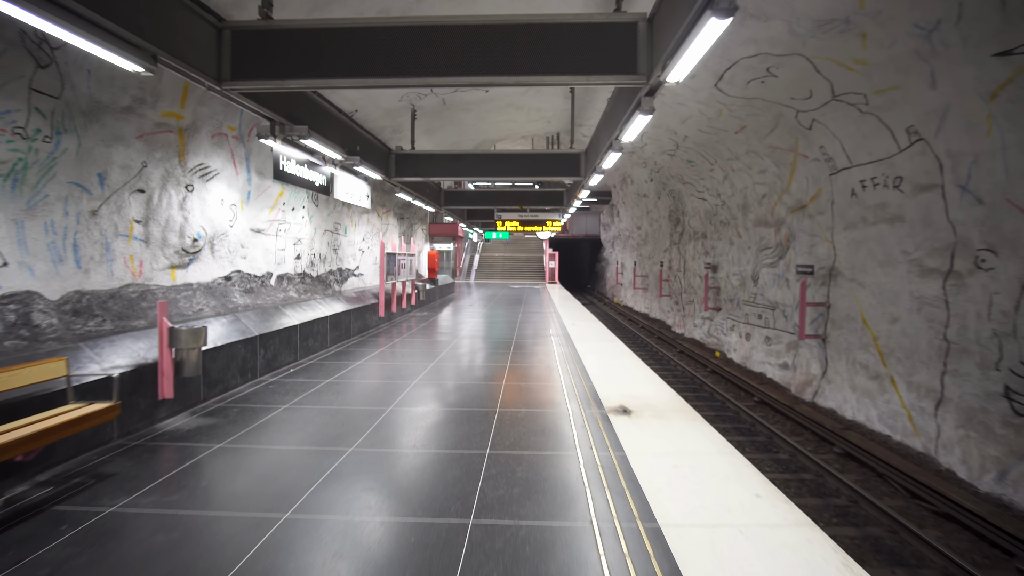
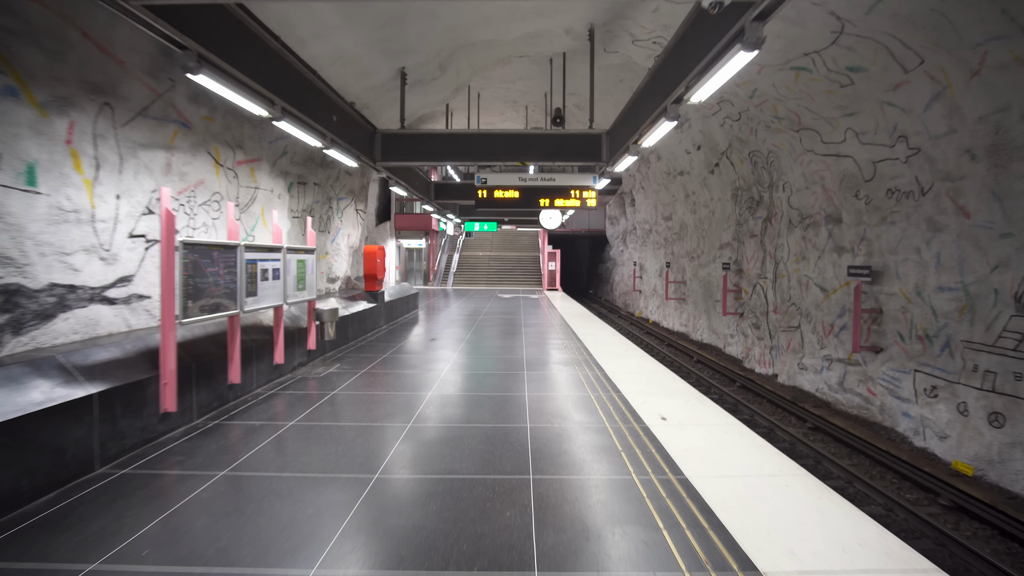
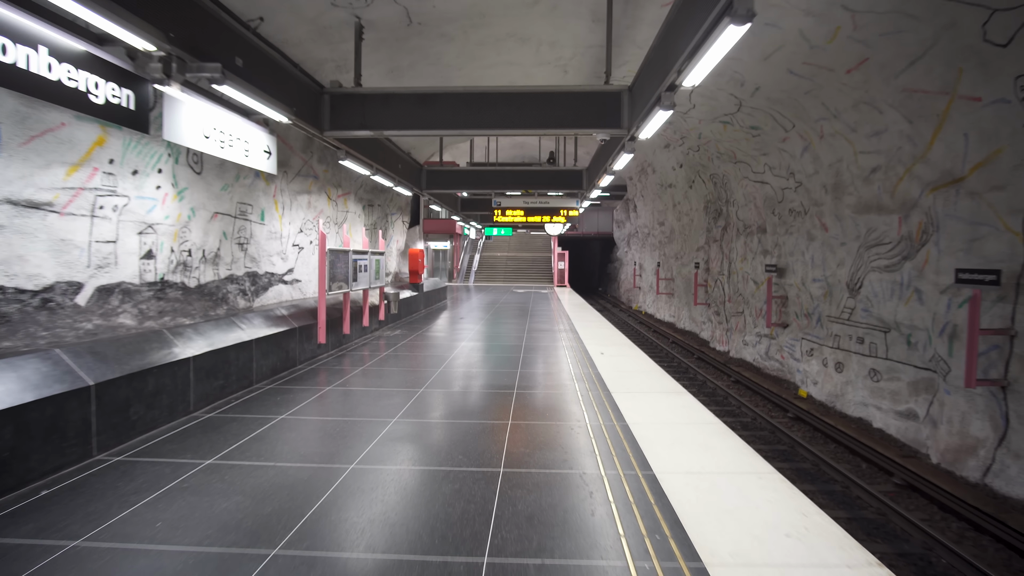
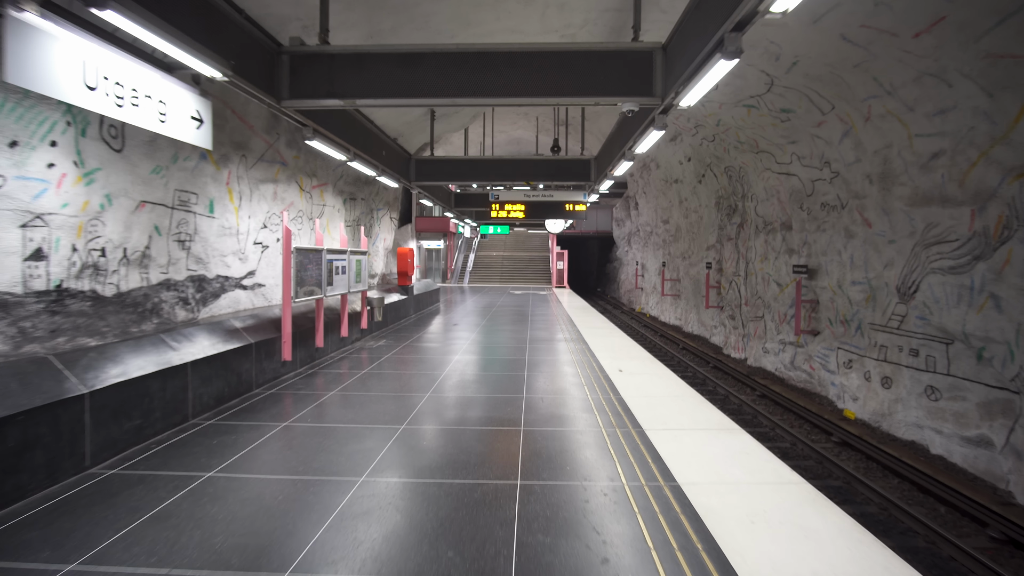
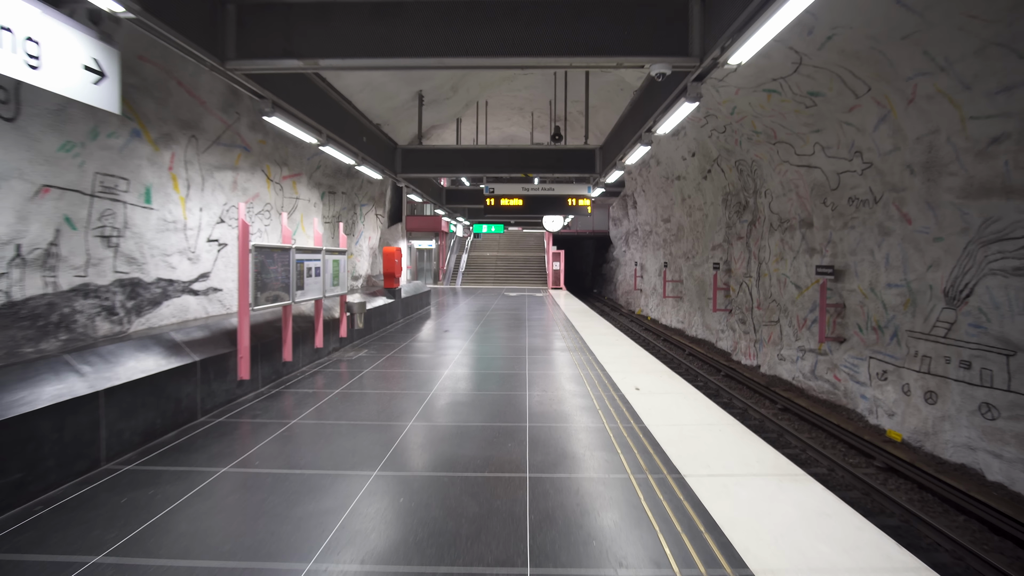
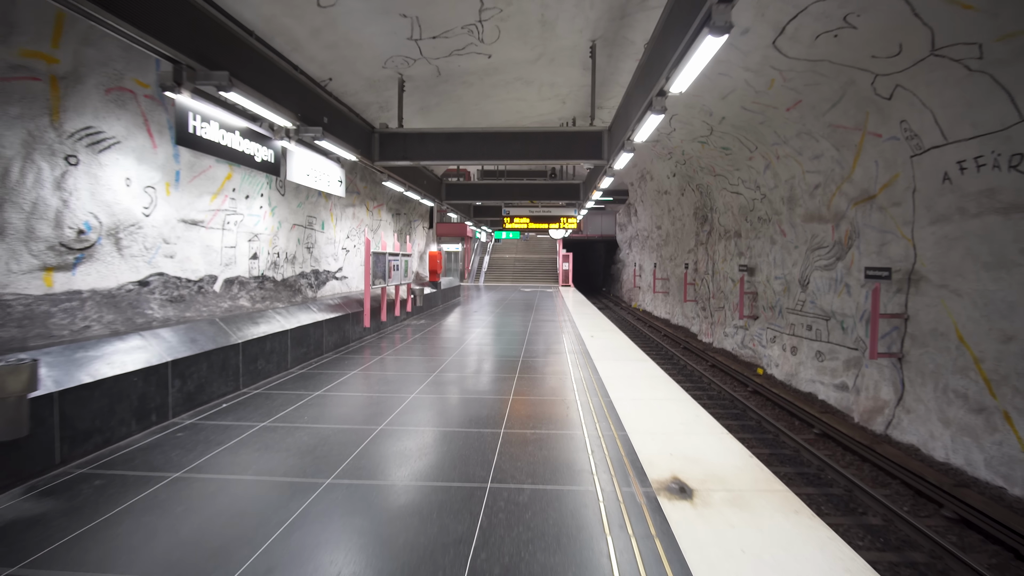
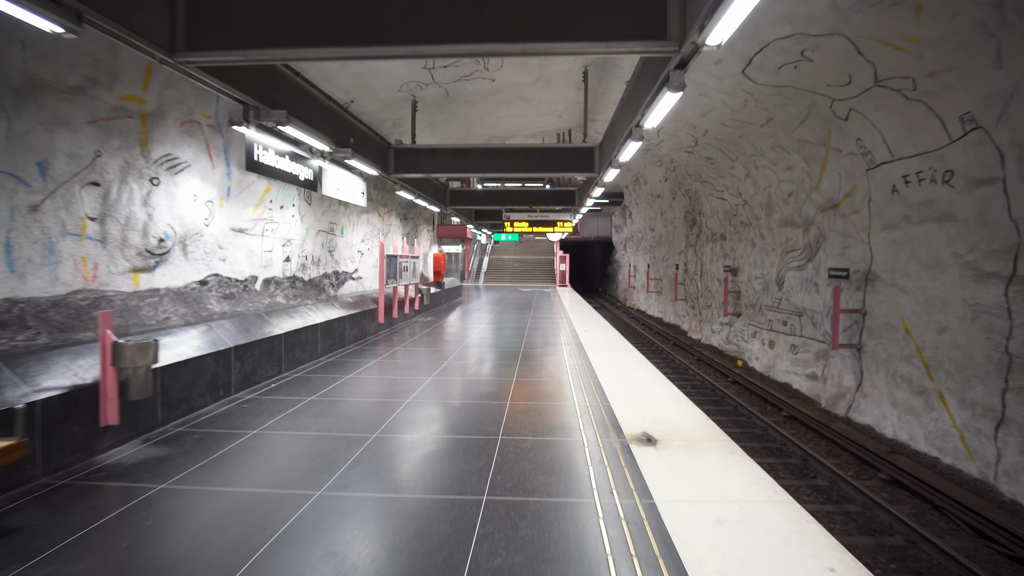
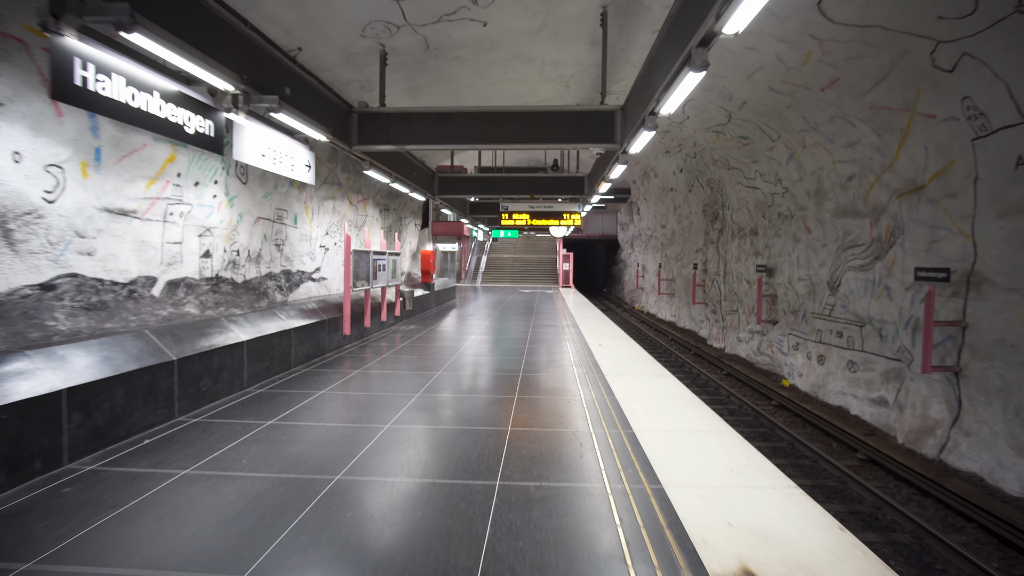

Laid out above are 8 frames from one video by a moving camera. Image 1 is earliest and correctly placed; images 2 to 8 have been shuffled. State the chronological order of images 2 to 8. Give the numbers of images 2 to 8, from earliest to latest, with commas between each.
7, 6, 8, 3, 4, 5, 2
